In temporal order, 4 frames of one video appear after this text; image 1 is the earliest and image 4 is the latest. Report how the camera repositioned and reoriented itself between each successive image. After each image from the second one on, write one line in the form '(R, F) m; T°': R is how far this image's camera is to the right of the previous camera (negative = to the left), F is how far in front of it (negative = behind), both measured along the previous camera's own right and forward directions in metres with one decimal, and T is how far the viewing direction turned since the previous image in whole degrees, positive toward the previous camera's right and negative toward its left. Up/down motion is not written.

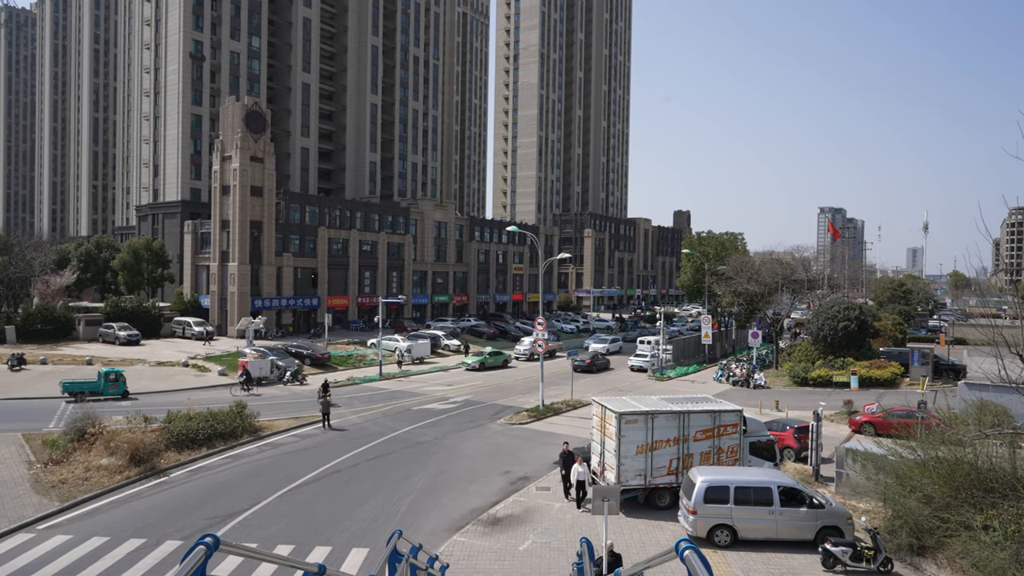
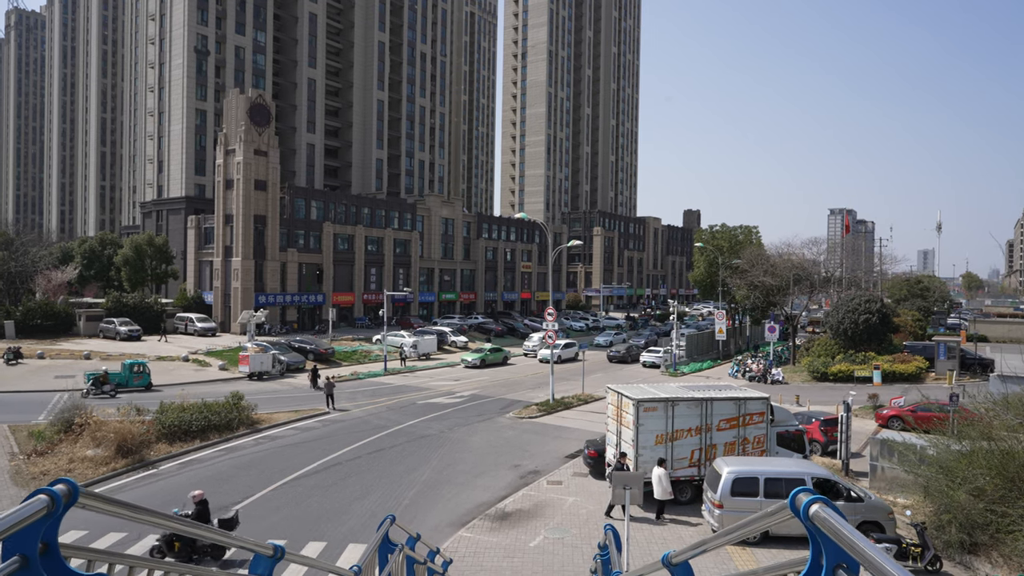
(0.0, +1.2) m; -1°
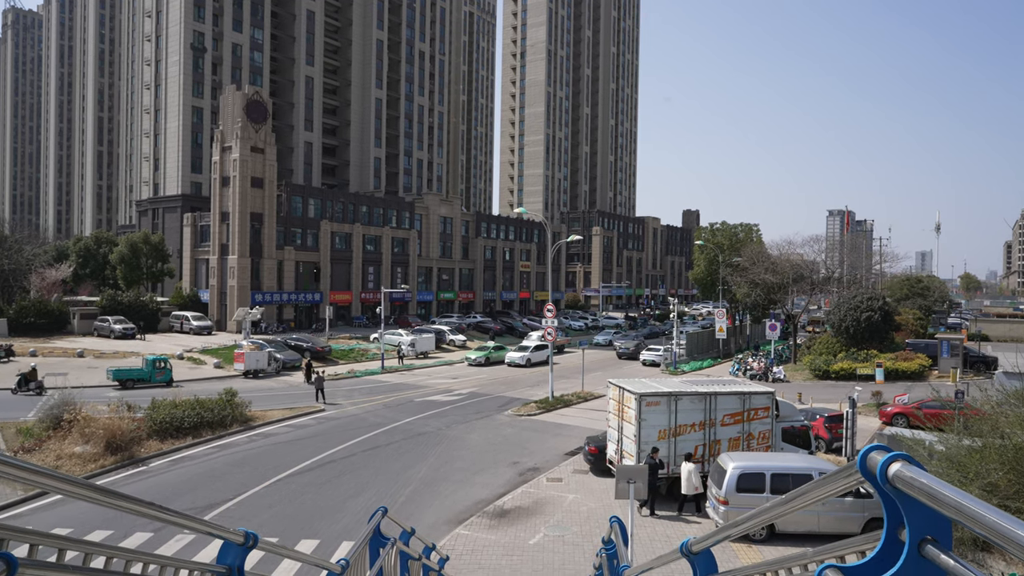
(0.0, +0.4) m; 0°
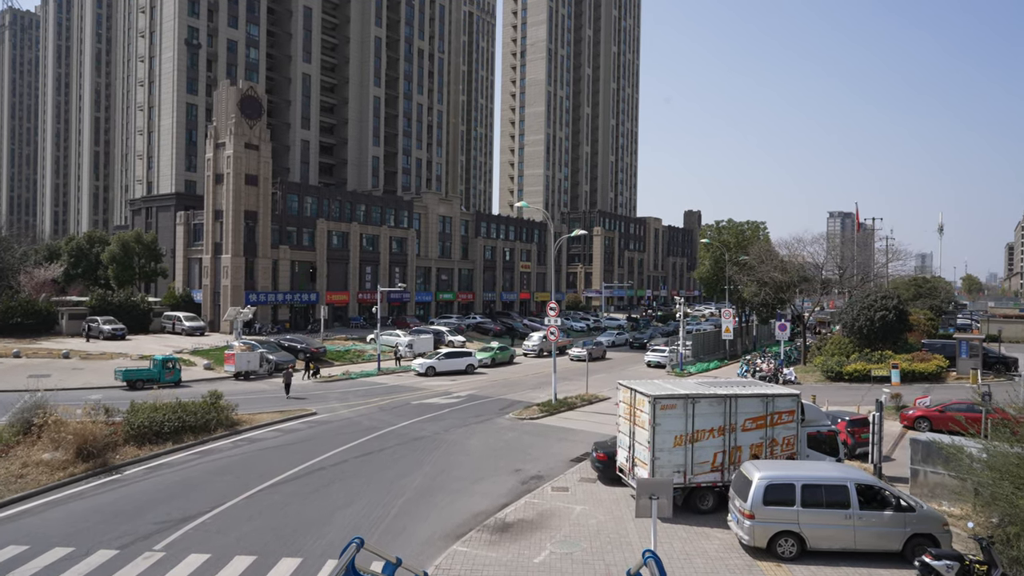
(-0.1, +1.4) m; 0°
